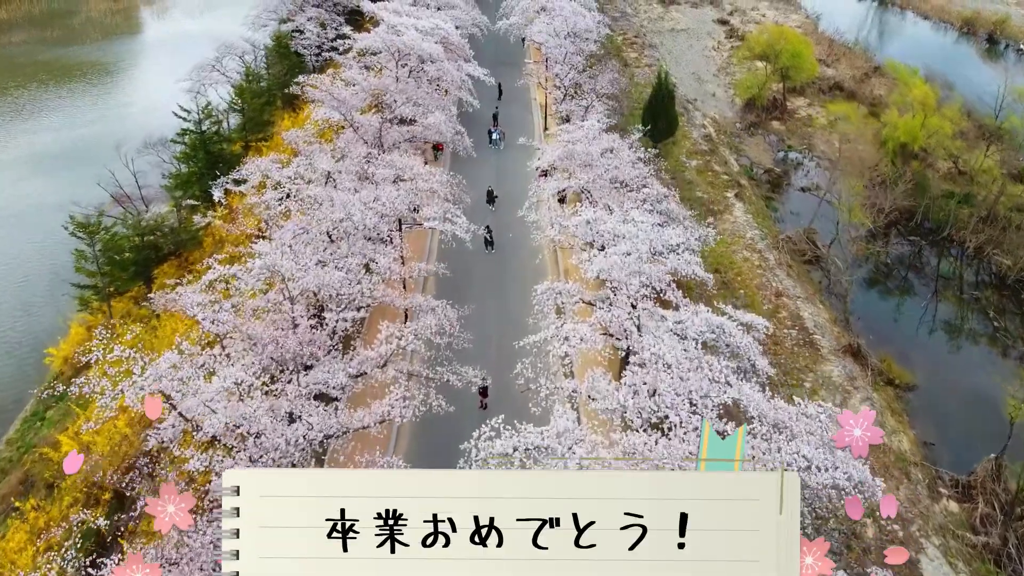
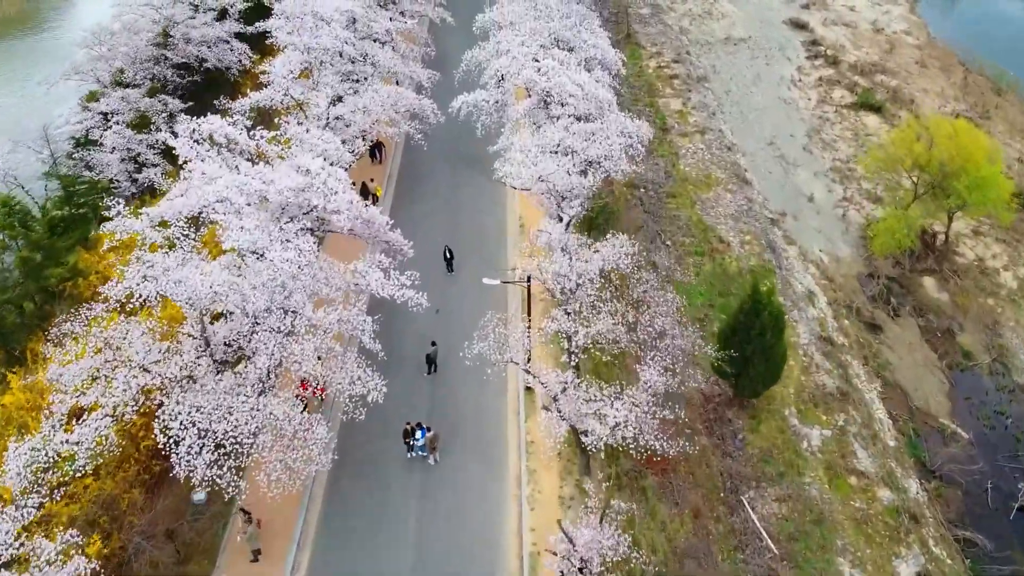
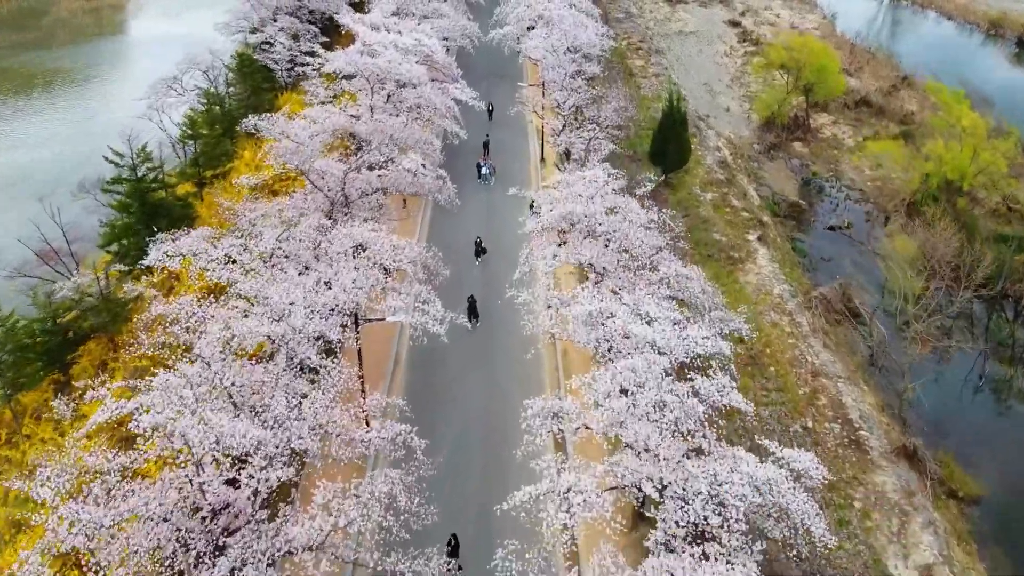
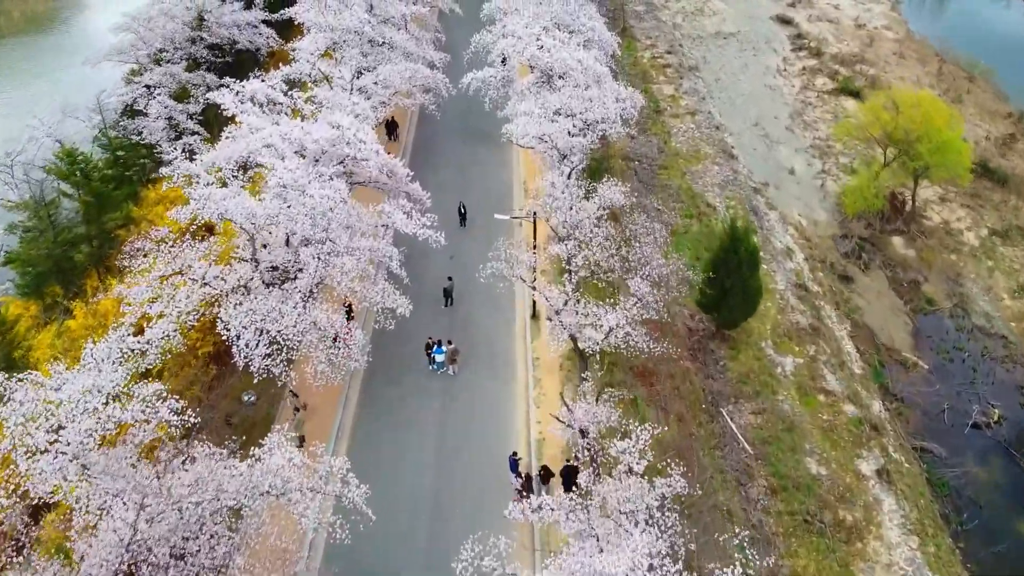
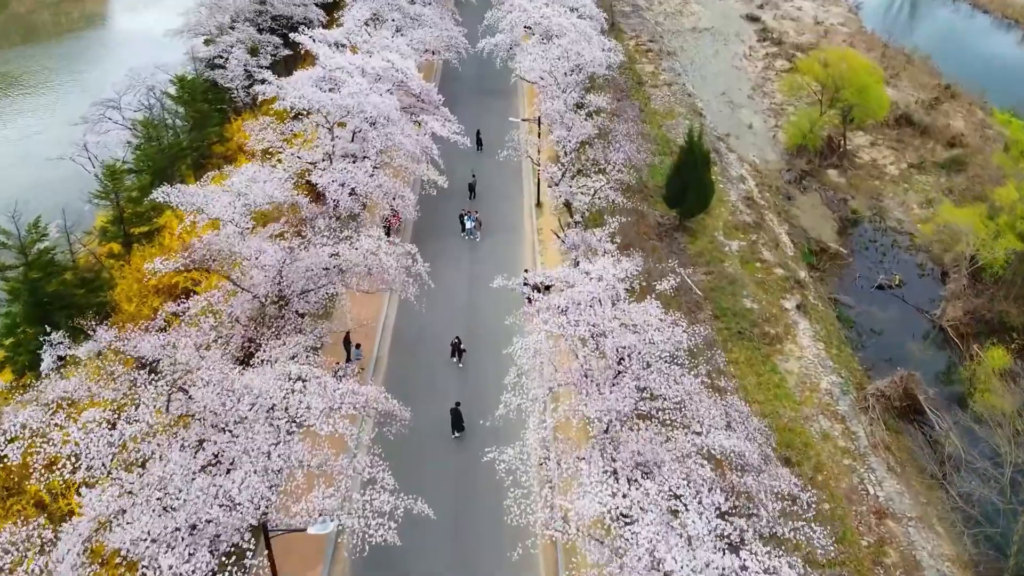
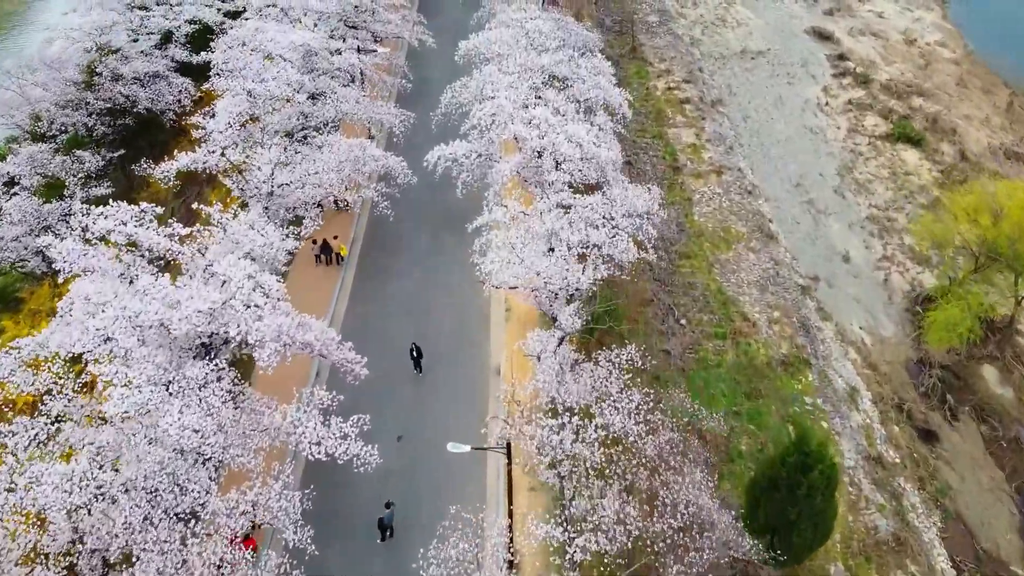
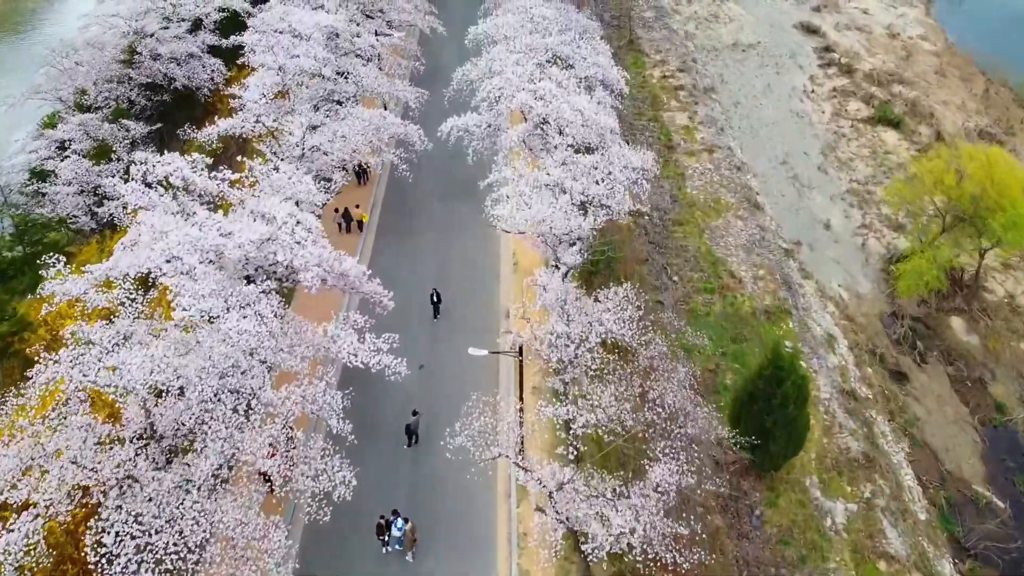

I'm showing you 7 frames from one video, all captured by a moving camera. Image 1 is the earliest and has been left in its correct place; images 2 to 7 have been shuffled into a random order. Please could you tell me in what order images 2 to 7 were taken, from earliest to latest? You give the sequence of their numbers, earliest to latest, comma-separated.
3, 5, 4, 2, 7, 6
